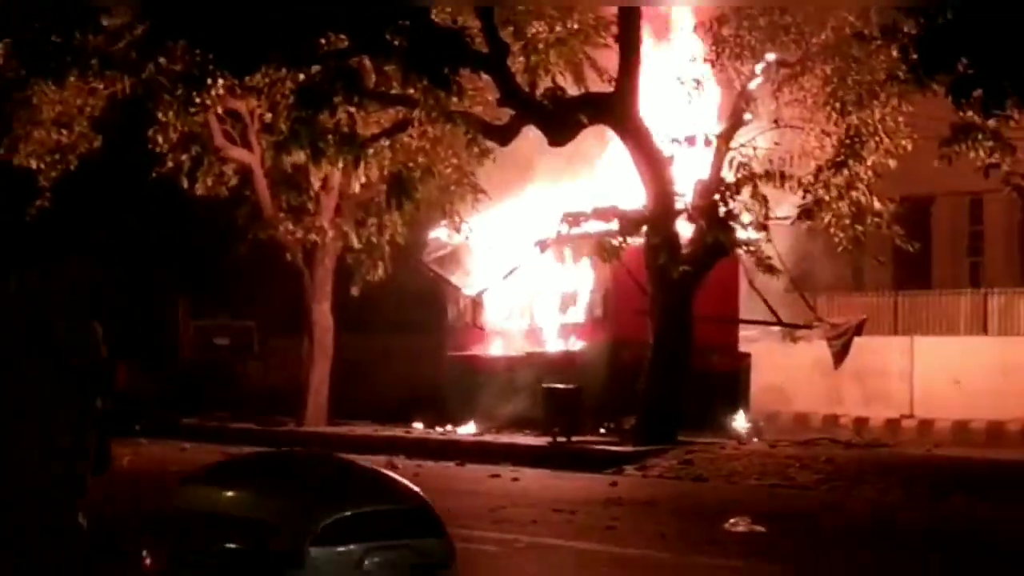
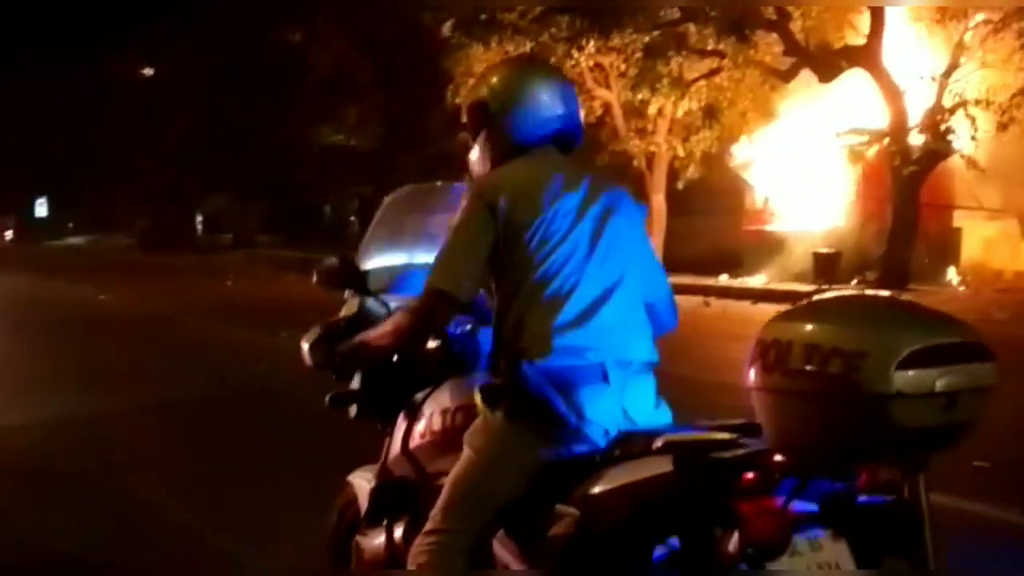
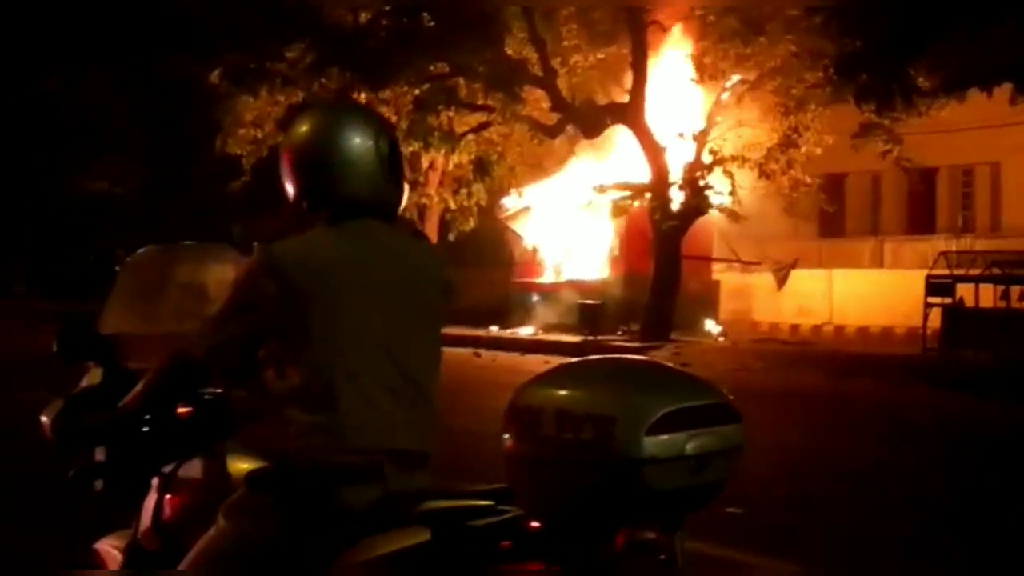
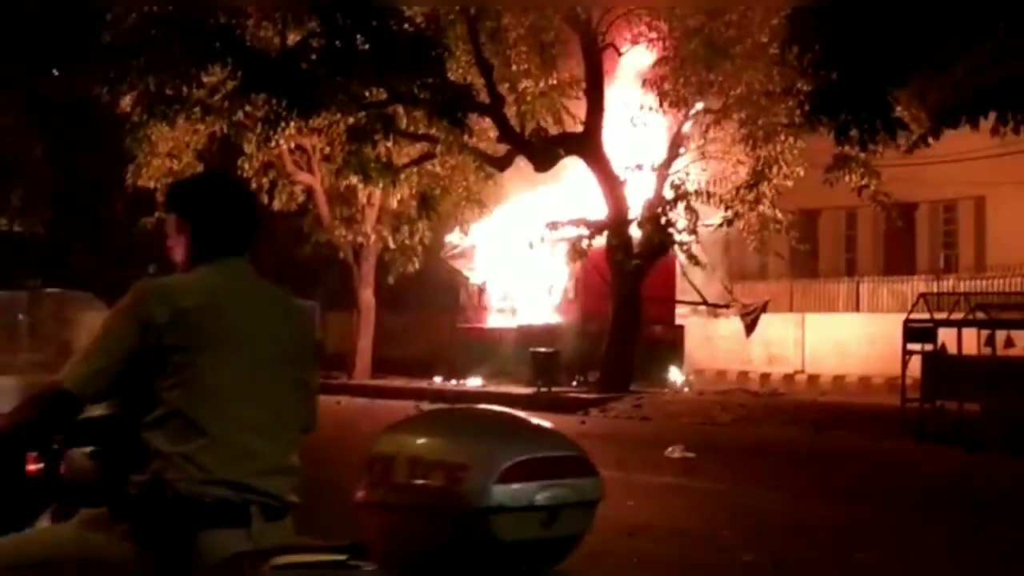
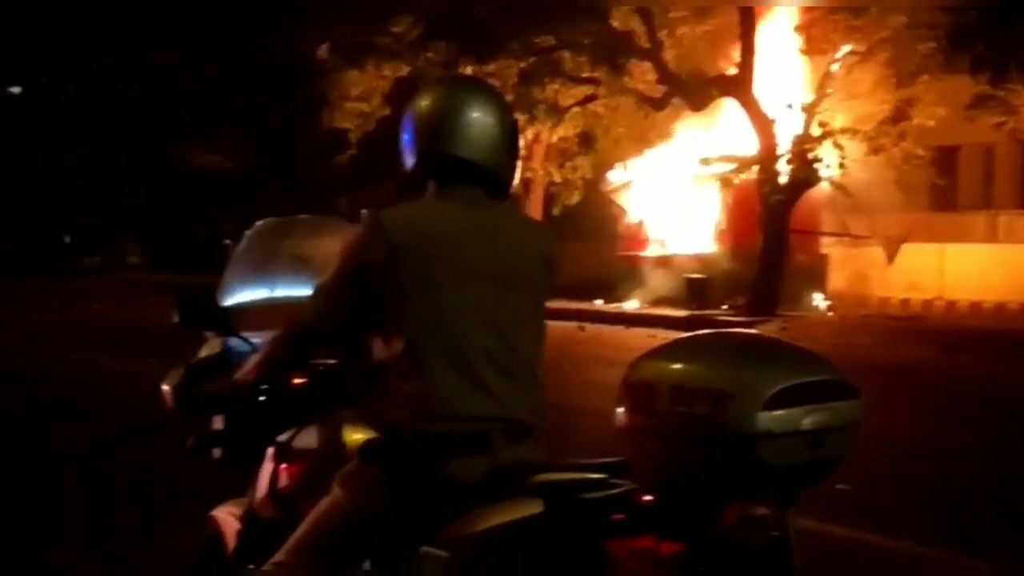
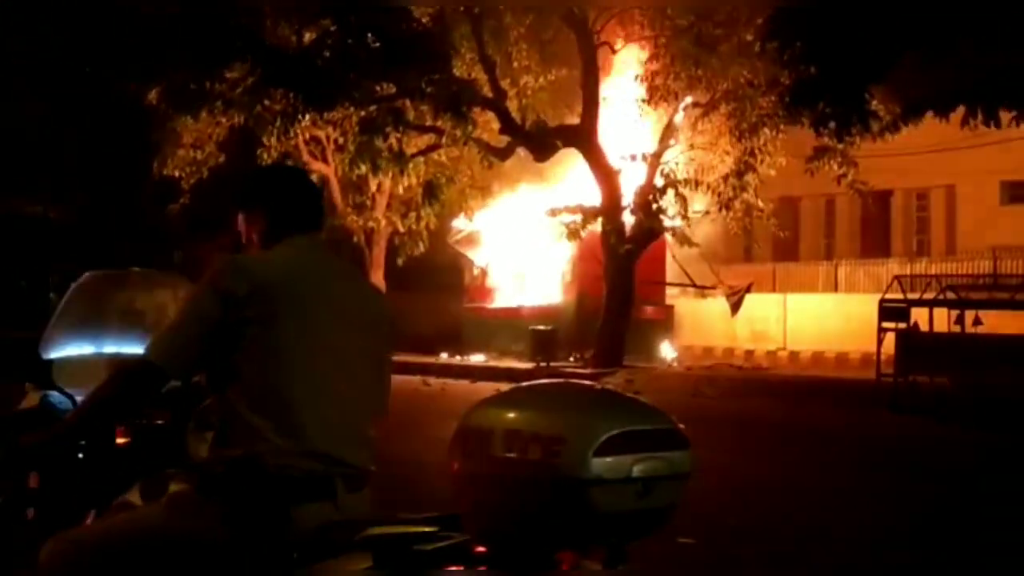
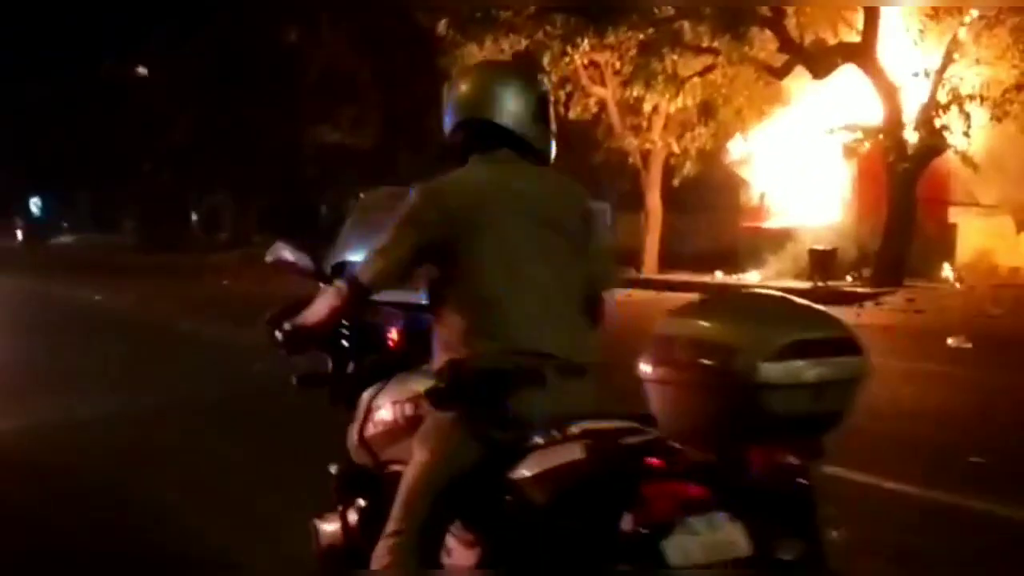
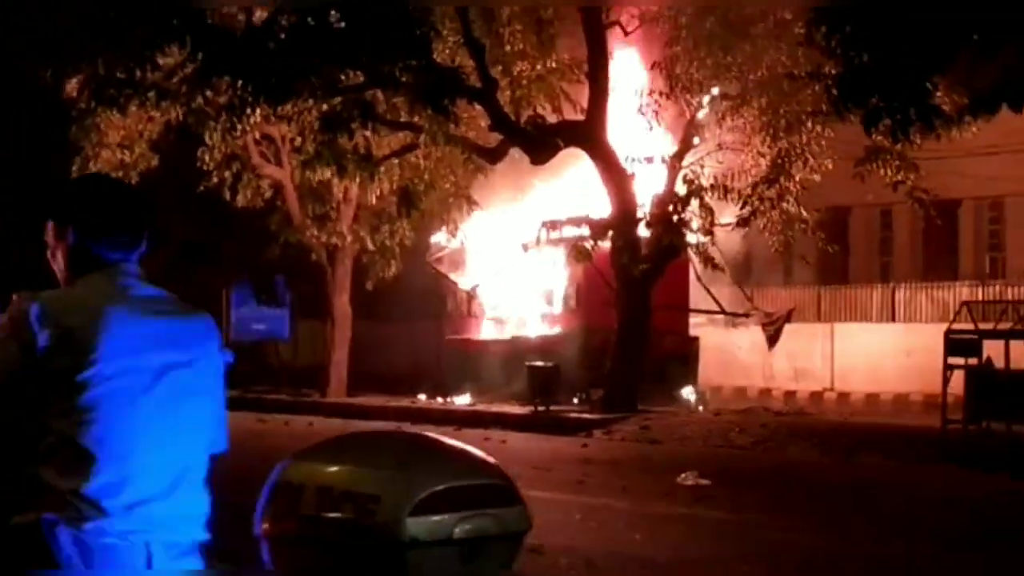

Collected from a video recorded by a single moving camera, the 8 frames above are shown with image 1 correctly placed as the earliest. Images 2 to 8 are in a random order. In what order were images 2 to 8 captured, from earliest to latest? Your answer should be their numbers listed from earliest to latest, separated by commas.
8, 4, 6, 3, 5, 2, 7
